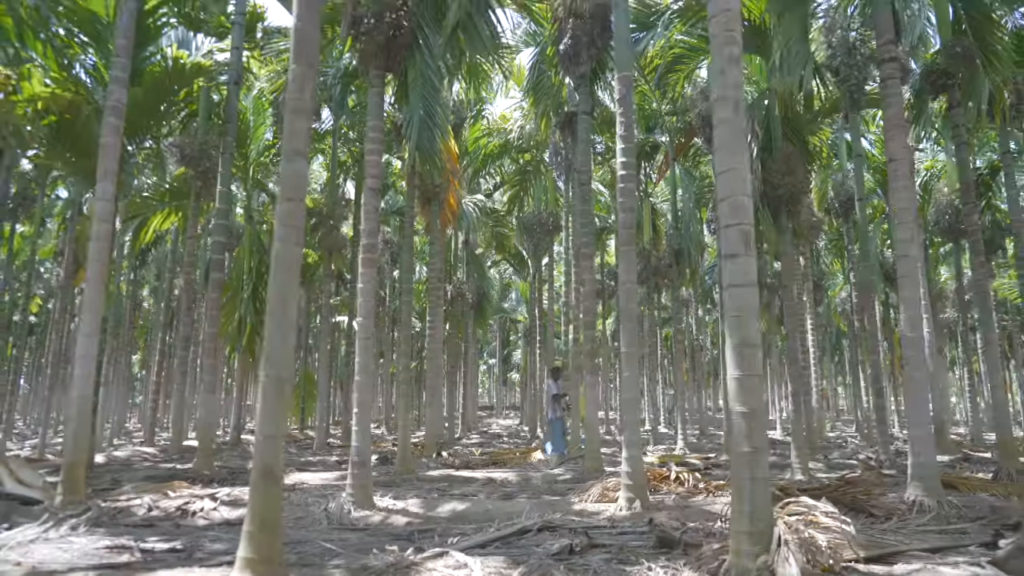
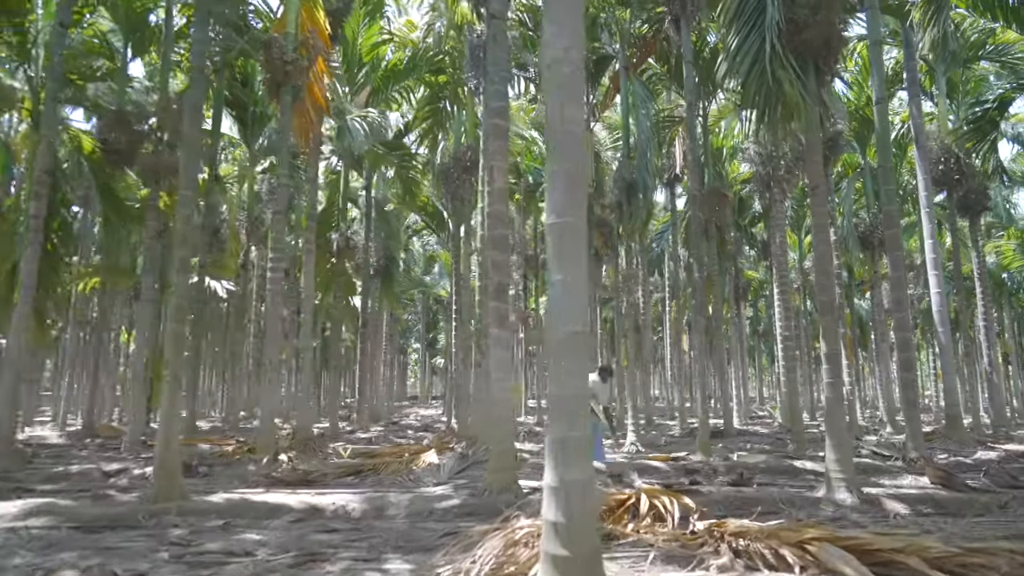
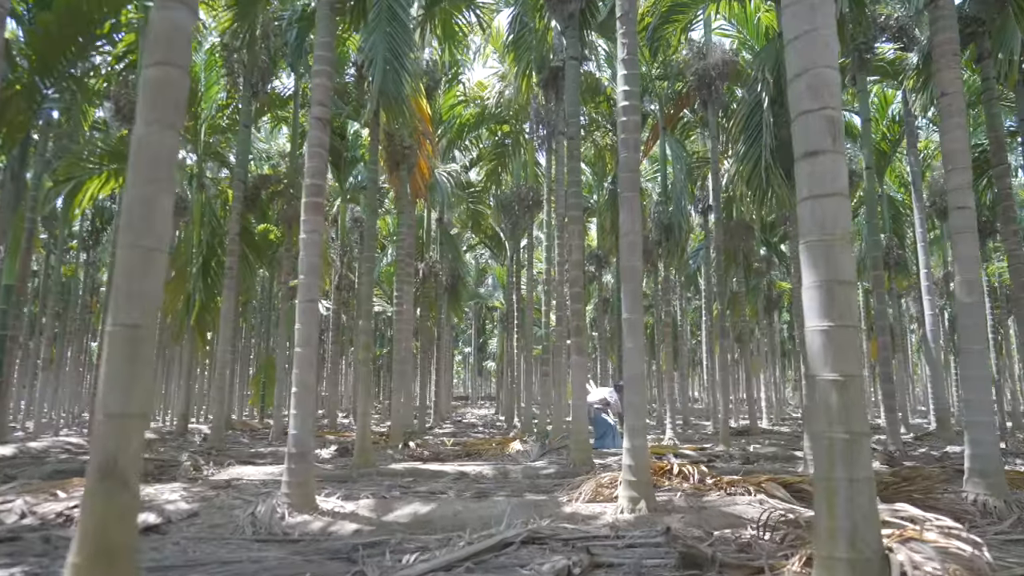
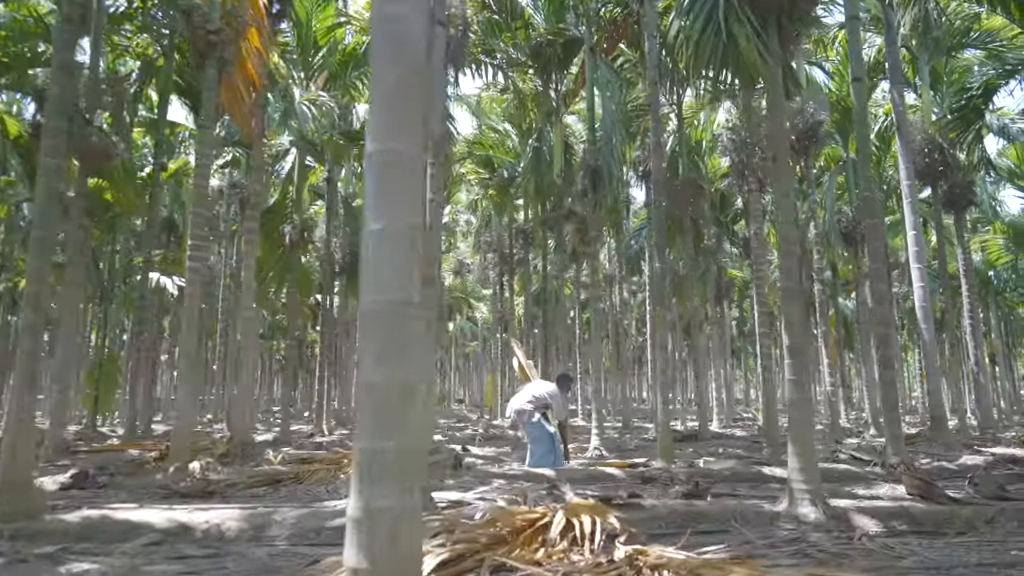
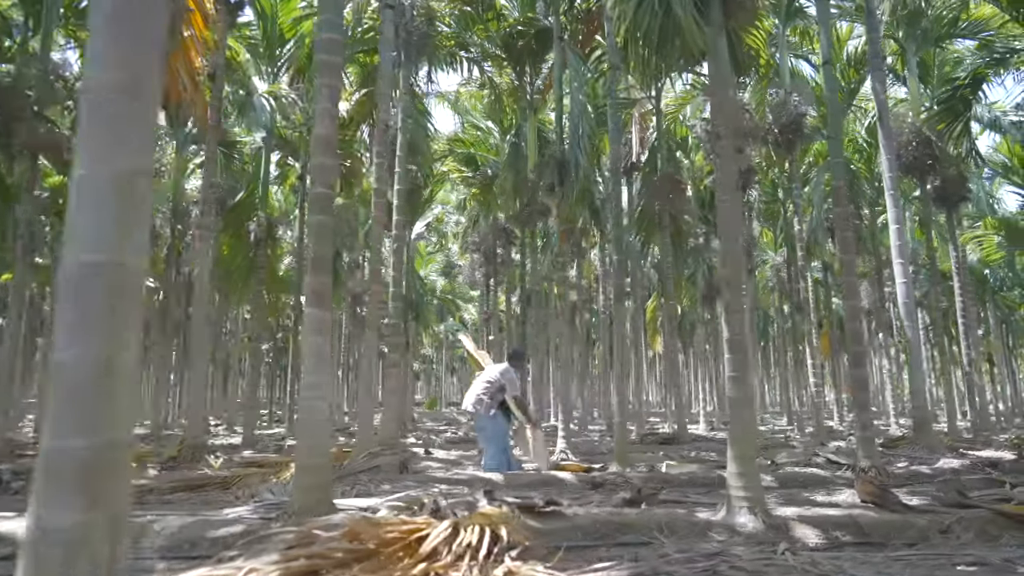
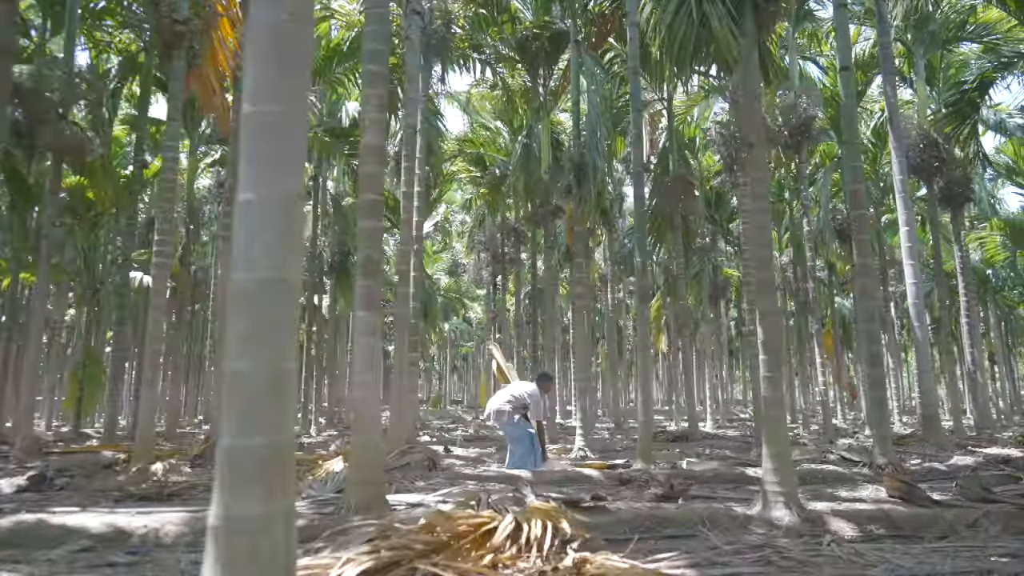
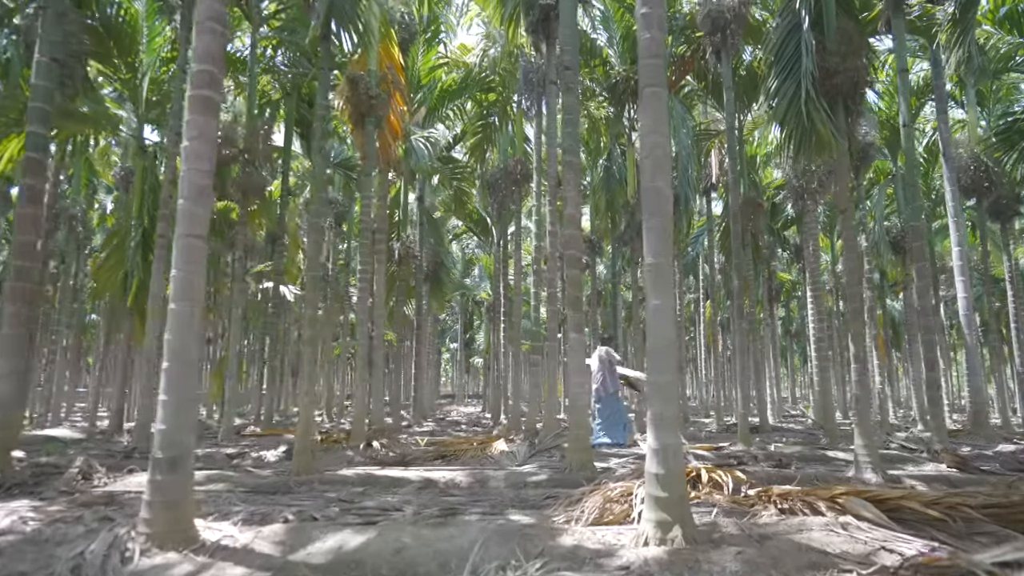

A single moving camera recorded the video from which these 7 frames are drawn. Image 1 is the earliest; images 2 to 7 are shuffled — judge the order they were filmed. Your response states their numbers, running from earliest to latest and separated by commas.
3, 7, 2, 4, 6, 5
